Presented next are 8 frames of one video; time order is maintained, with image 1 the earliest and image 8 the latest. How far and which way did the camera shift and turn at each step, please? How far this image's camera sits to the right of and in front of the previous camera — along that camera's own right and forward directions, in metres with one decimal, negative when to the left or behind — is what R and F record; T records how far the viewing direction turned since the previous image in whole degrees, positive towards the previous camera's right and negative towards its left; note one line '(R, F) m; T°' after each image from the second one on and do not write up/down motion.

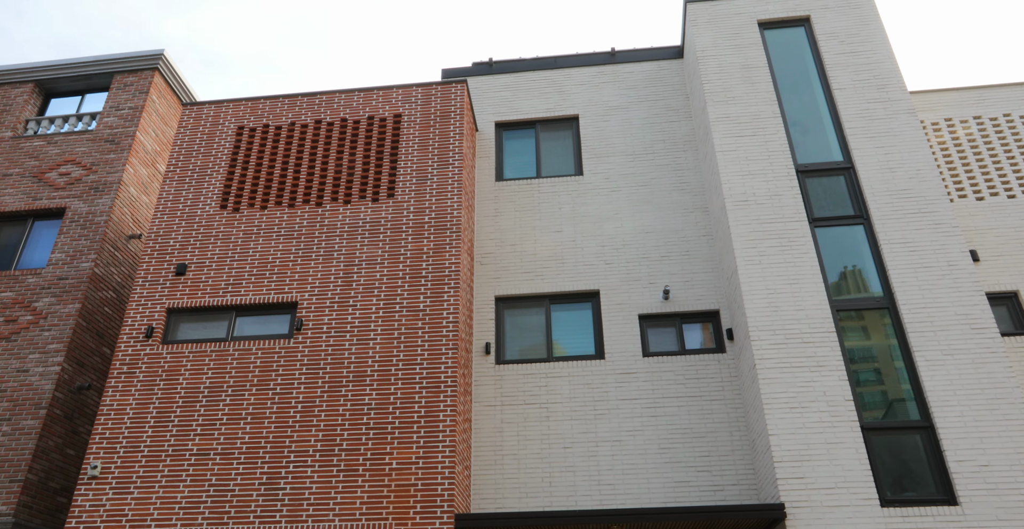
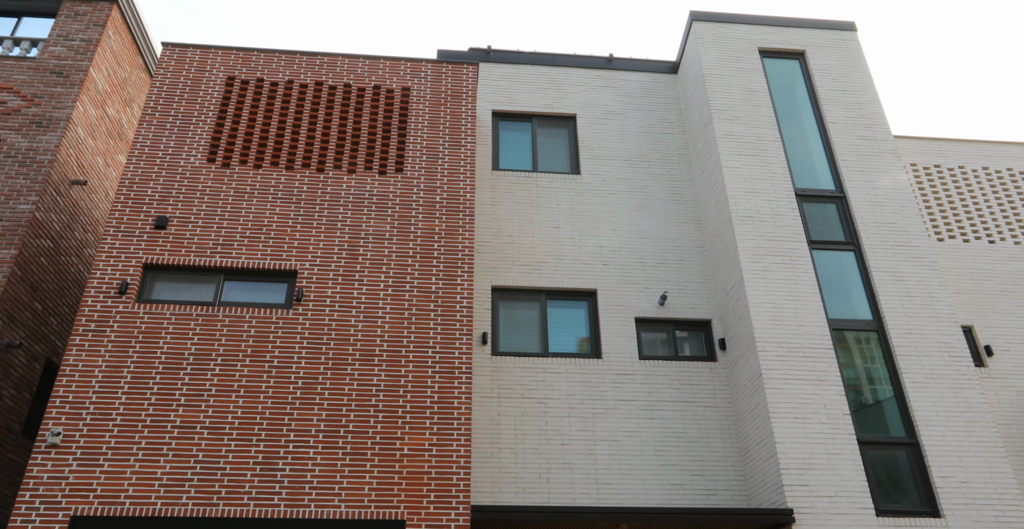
(-2.2, +0.5) m; +10°
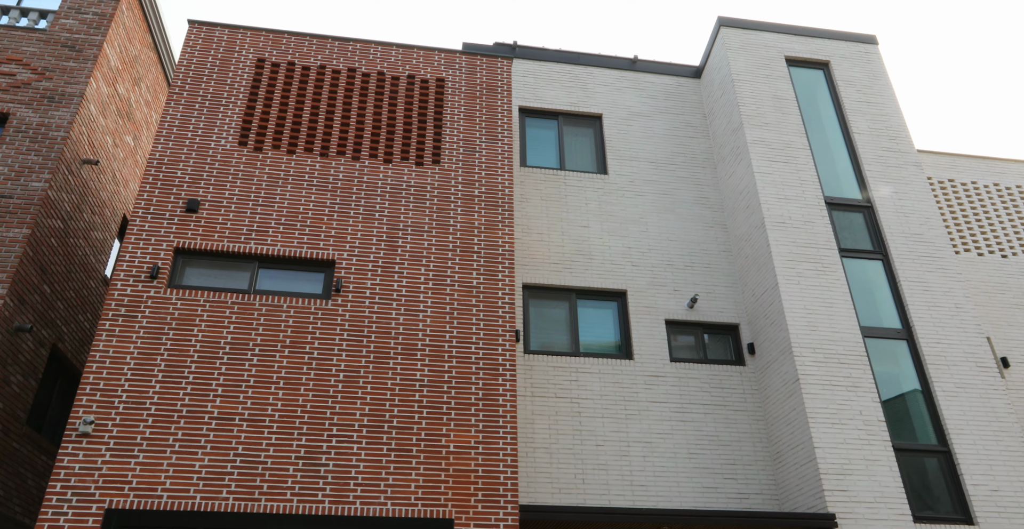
(-1.2, +0.2) m; +3°
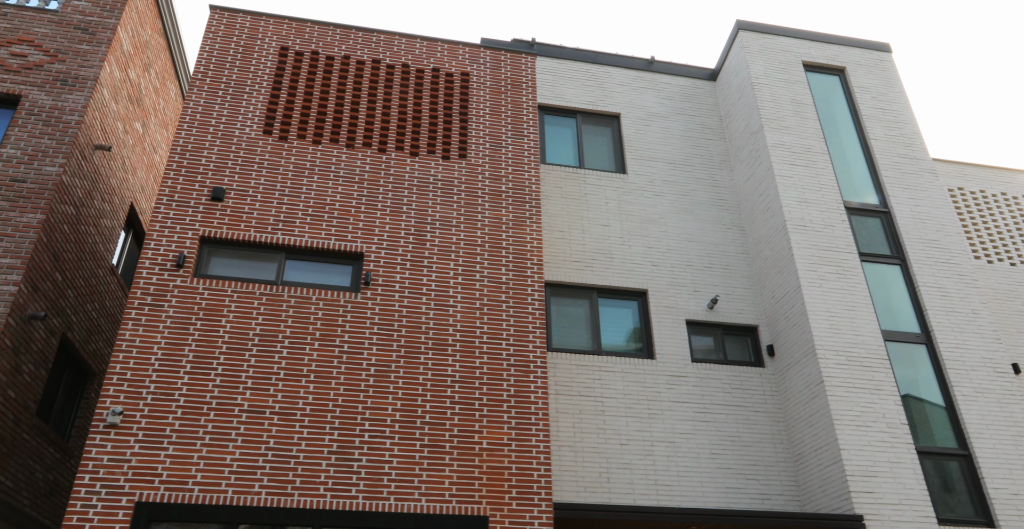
(-0.8, +0.1) m; +2°
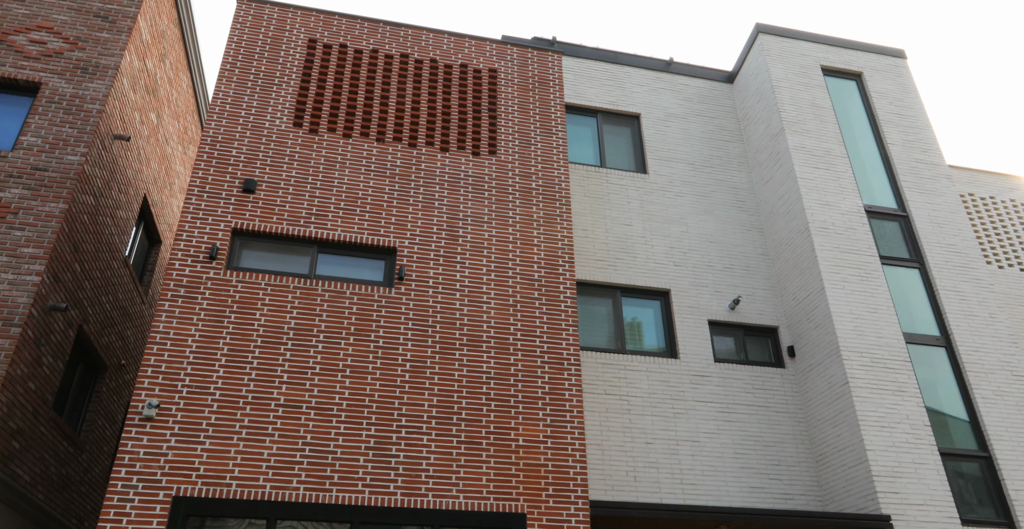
(-0.7, 0.0) m; +2°
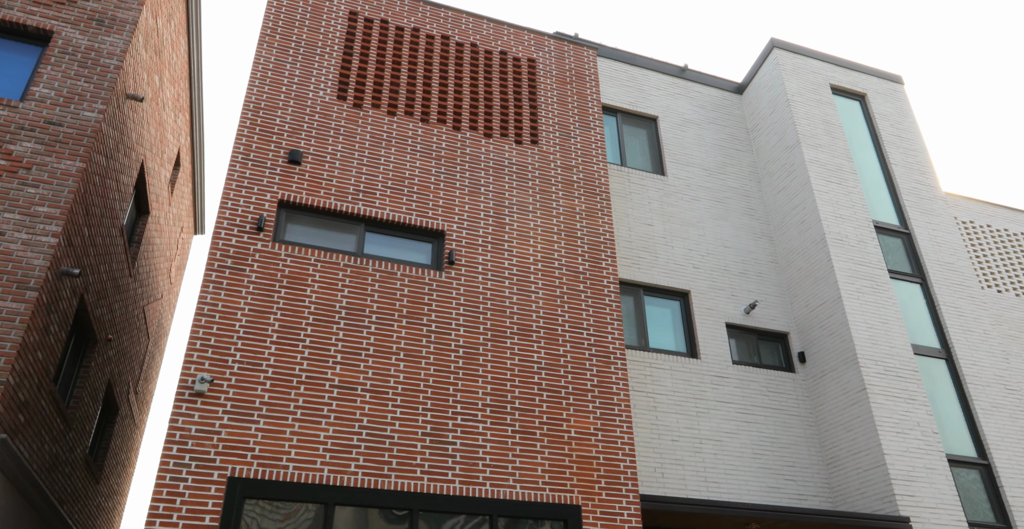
(-1.7, +0.2) m; +6°
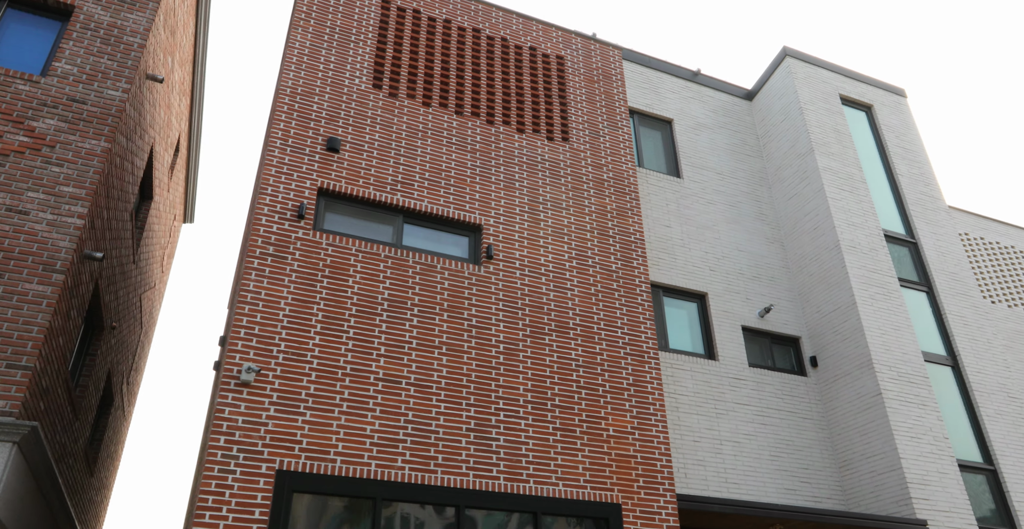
(-1.0, +0.1) m; +3°
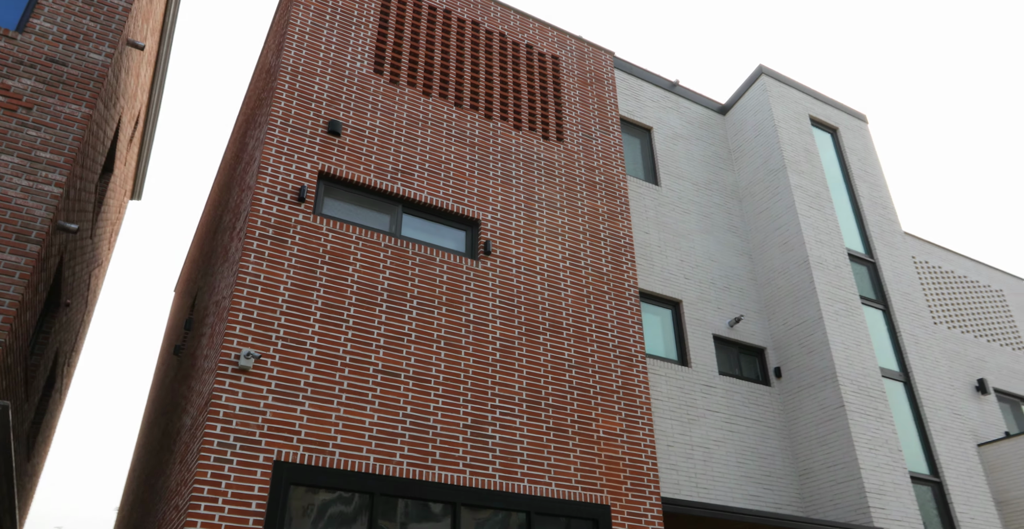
(-0.9, +0.1) m; +5°
